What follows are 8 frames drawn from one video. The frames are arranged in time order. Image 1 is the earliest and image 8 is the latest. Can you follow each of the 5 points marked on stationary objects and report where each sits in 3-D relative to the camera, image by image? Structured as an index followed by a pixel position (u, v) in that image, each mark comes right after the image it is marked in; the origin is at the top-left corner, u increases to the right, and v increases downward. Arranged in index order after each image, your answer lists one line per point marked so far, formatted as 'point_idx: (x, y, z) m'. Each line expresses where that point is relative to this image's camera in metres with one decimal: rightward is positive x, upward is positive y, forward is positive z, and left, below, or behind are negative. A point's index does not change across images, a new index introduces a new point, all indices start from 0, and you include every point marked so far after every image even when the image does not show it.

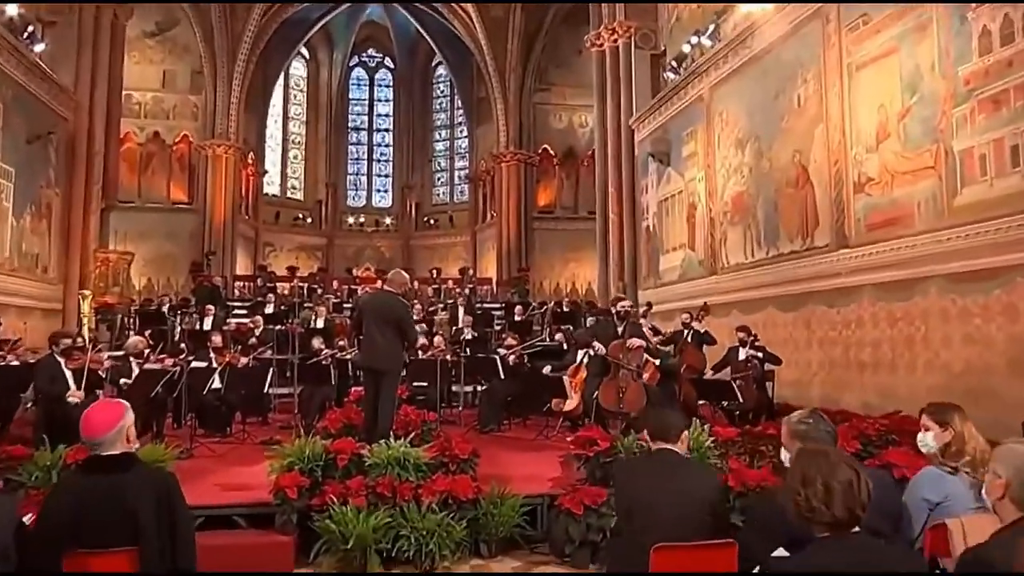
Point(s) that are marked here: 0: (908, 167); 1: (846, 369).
0: (+4.2, +1.3, +10.5) m
1: (+3.8, -0.9, +11.4) m
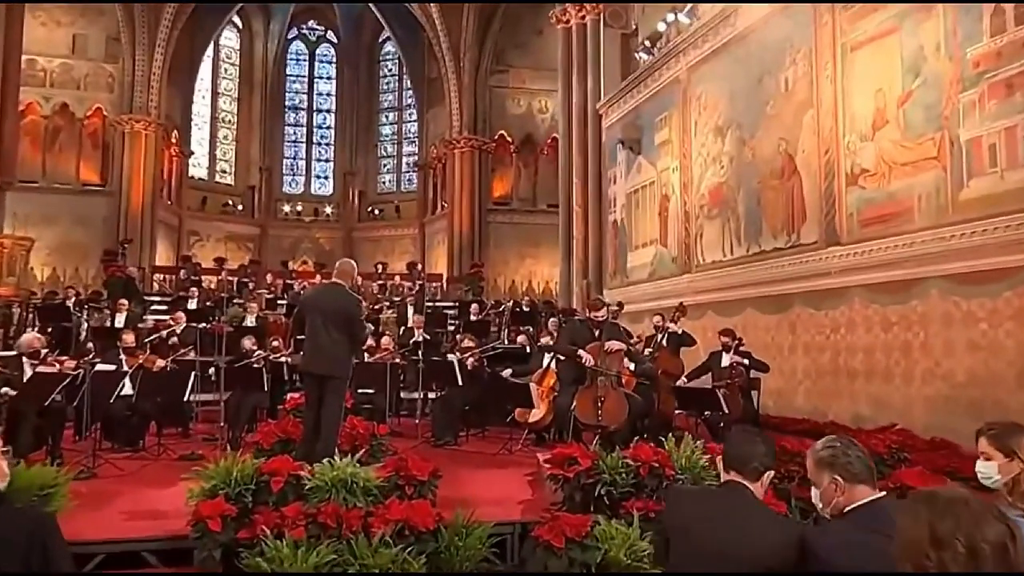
0: (+3.8, +1.3, +9.6) m
1: (+3.4, -1.0, +10.4) m
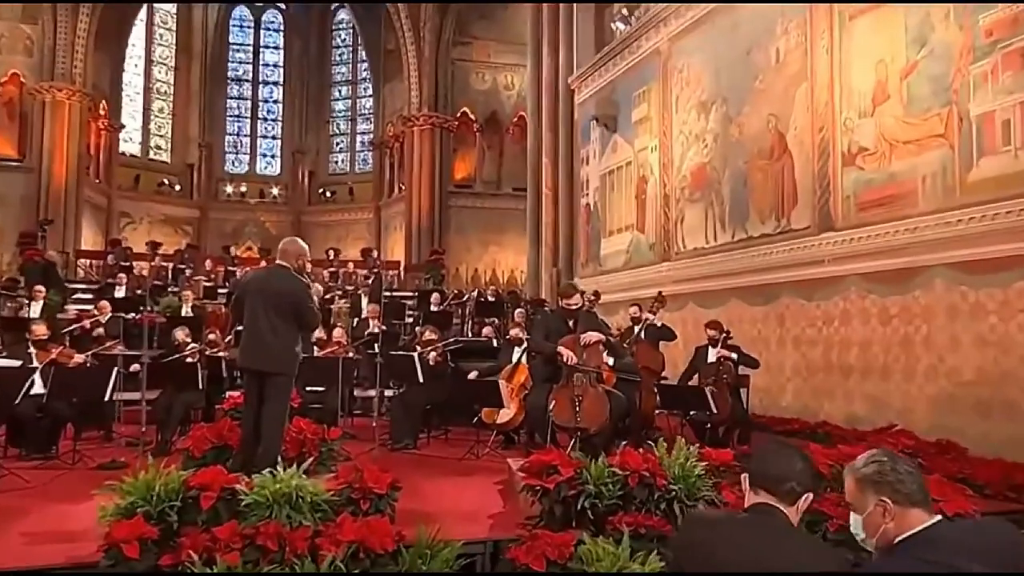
0: (+3.6, +1.4, +8.8) m
1: (+3.1, -0.9, +9.6) m
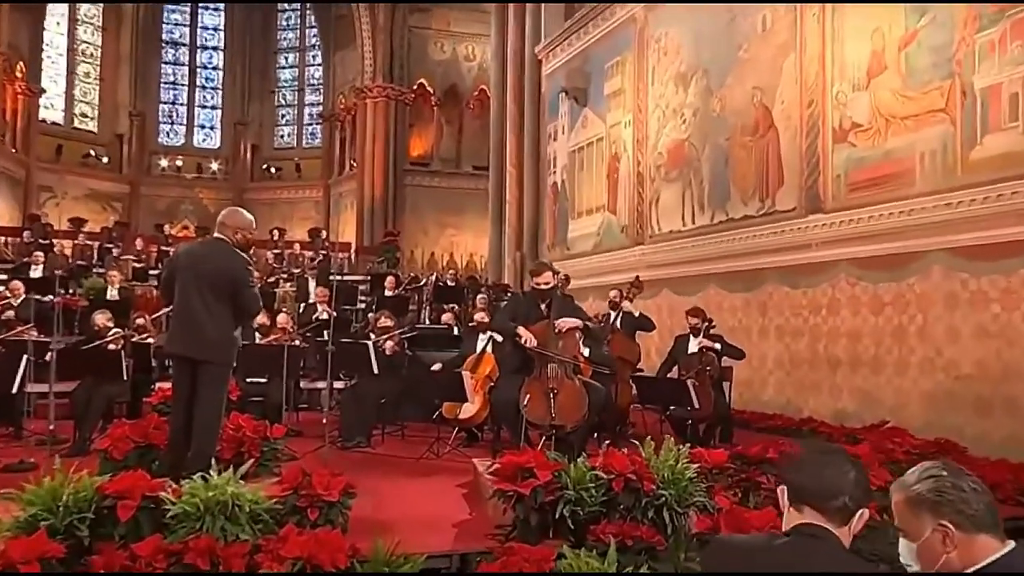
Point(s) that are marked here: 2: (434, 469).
0: (+3.3, +1.5, +8.2) m
1: (+2.7, -0.7, +9.0) m
2: (-0.6, -1.4, +7.8) m
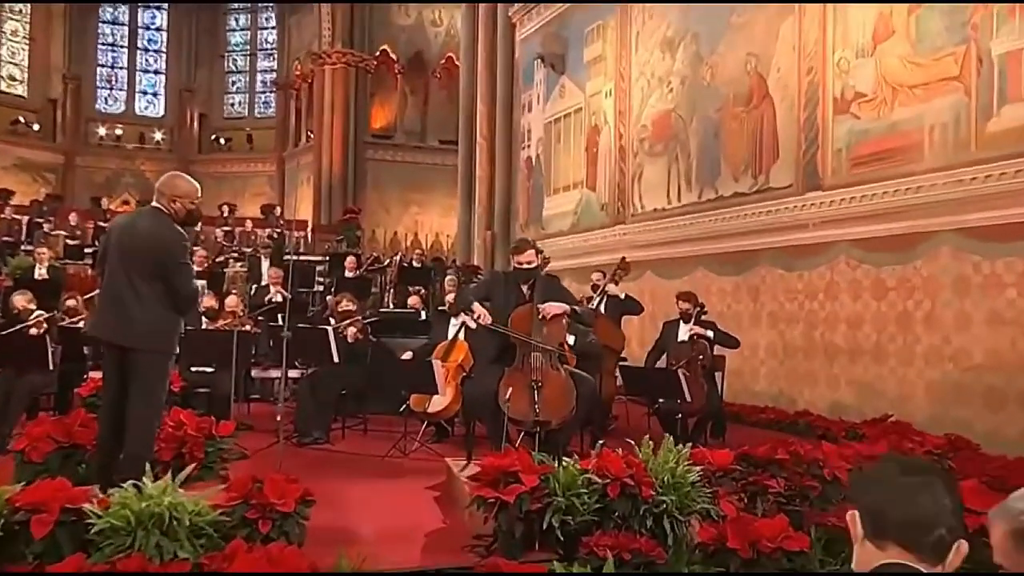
0: (+3.1, +1.6, +7.5) m
1: (+2.5, -0.6, +8.3) m
2: (-0.8, -1.3, +7.1) m
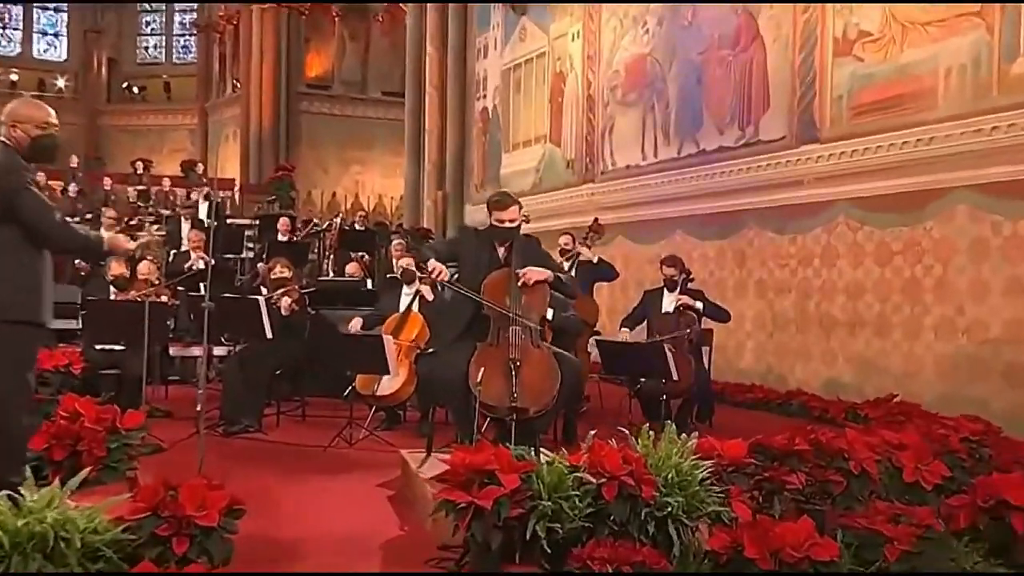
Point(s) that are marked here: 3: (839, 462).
0: (+2.9, +1.9, +6.7) m
1: (+2.2, -0.3, +7.5) m
2: (-1.0, -1.1, +6.0) m
3: (+1.6, -0.9, +4.9) m
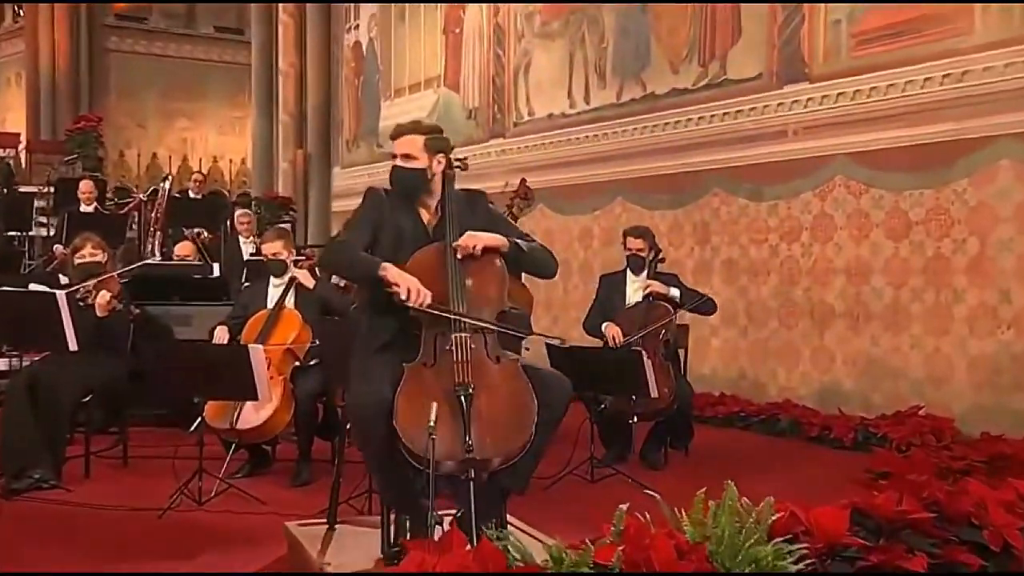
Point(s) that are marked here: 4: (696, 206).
0: (+2.4, +2.0, +5.2) m
1: (+1.6, -0.2, +6.0) m
2: (-1.3, -1.0, +4.0) m
3: (+1.5, -0.8, +3.3) m
4: (+1.1, +0.5, +6.4) m
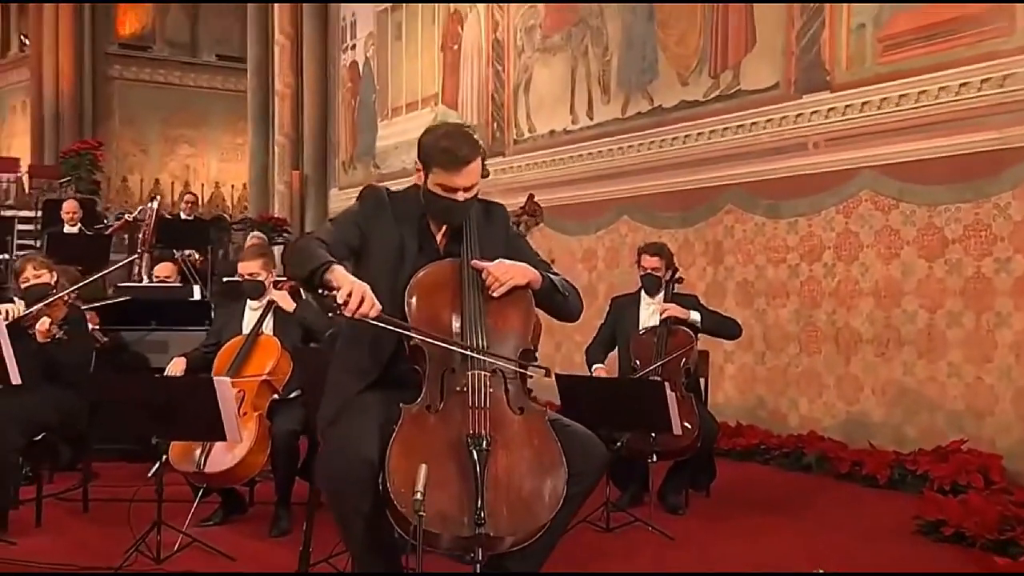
0: (+2.4, +1.9, +4.9) m
1: (+1.6, -0.3, +5.5) m
2: (-1.3, -1.1, +3.6) m
3: (+1.5, -0.8, +2.8) m
4: (+1.1, +0.4, +6.0) m
